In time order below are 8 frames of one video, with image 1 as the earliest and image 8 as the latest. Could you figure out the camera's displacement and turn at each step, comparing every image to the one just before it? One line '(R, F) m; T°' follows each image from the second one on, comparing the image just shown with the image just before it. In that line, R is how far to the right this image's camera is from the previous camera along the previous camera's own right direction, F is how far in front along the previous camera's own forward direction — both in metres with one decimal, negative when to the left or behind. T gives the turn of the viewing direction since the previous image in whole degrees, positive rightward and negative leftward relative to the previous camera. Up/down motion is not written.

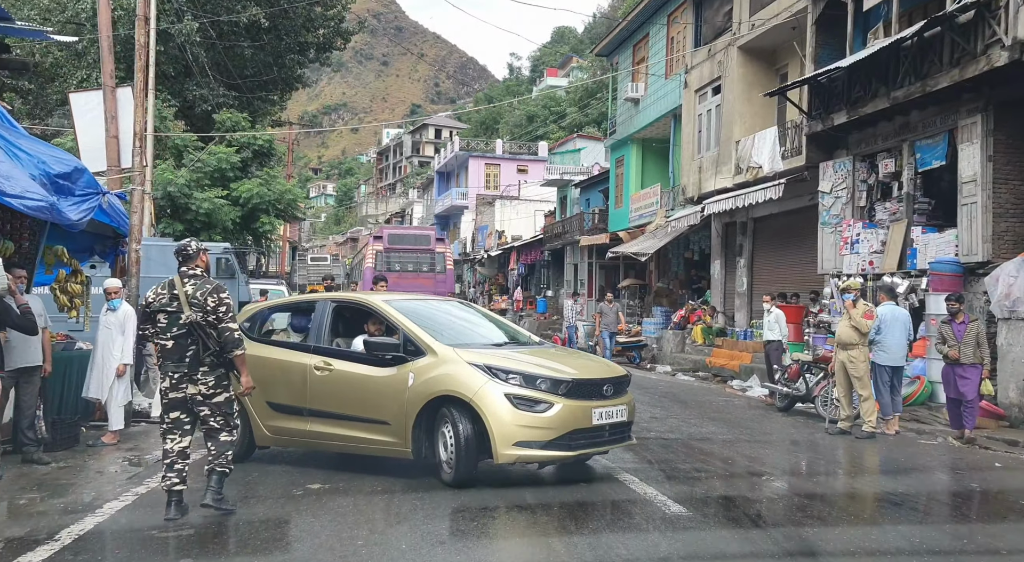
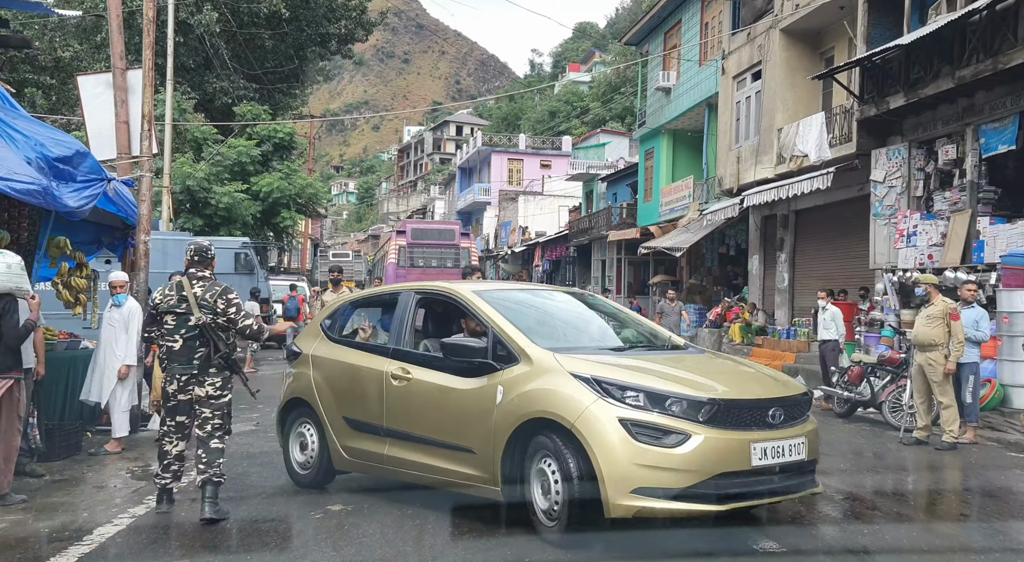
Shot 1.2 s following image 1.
(-0.2, +0.8) m; -1°
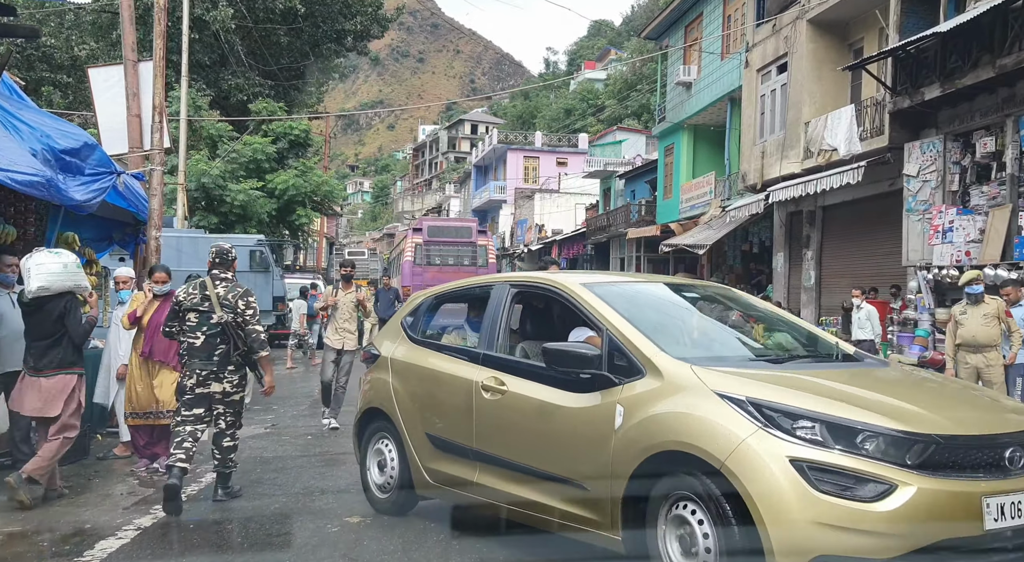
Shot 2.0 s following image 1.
(-0.1, +0.4) m; -1°
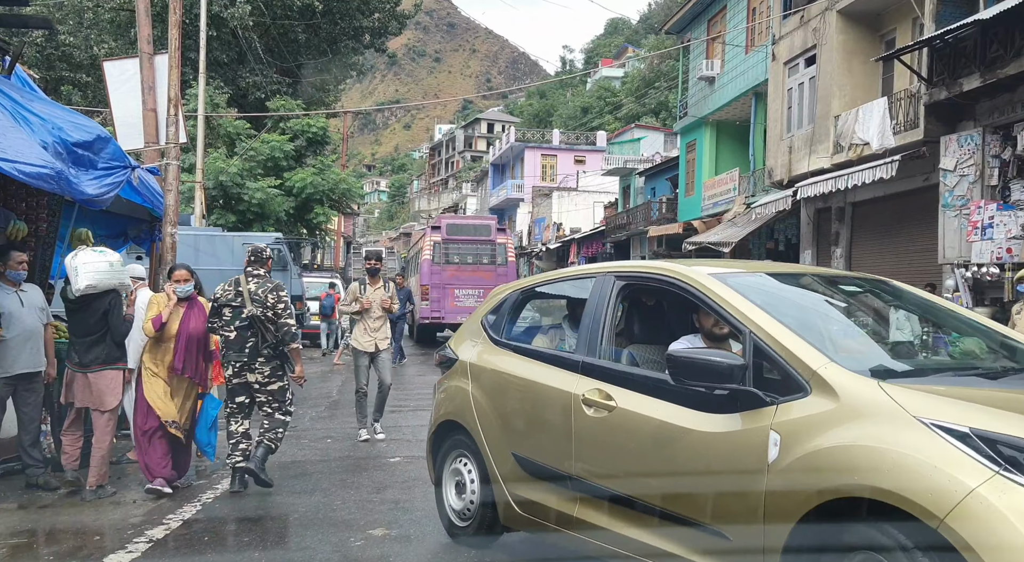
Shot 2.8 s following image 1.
(-0.1, +0.3) m; -1°
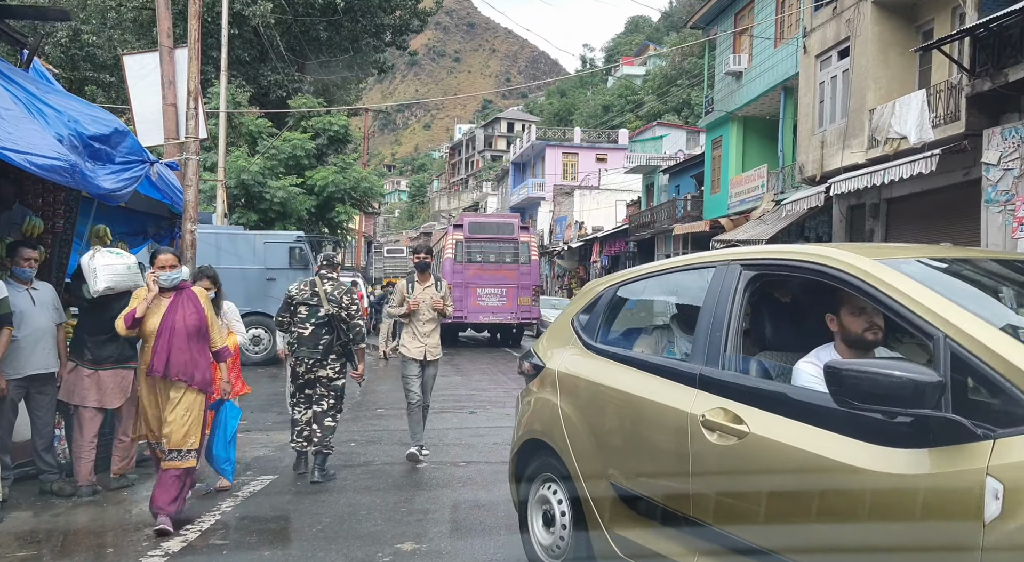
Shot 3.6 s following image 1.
(-0.1, +0.3) m; -1°
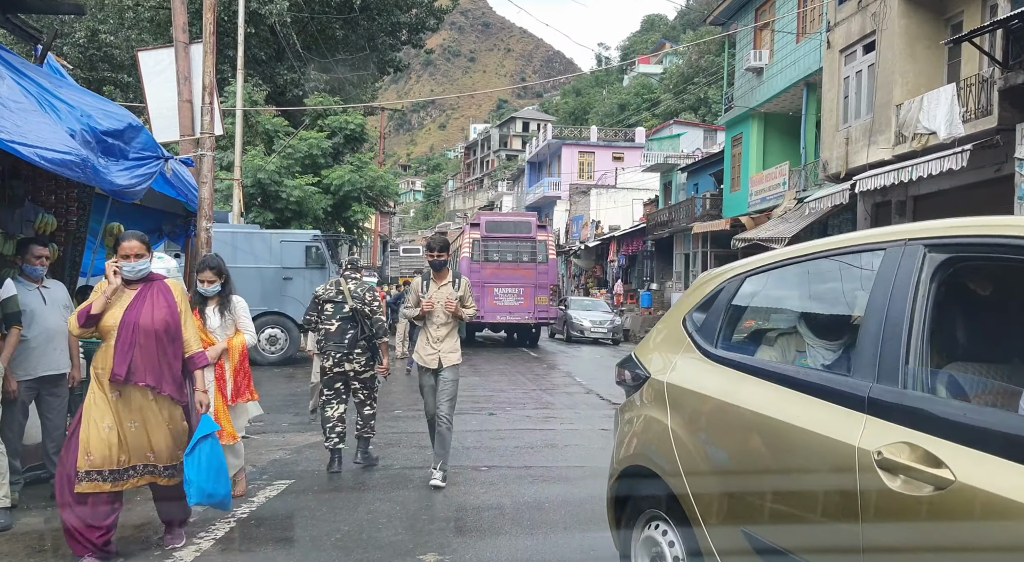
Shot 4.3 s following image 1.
(-0.1, +0.2) m; -1°
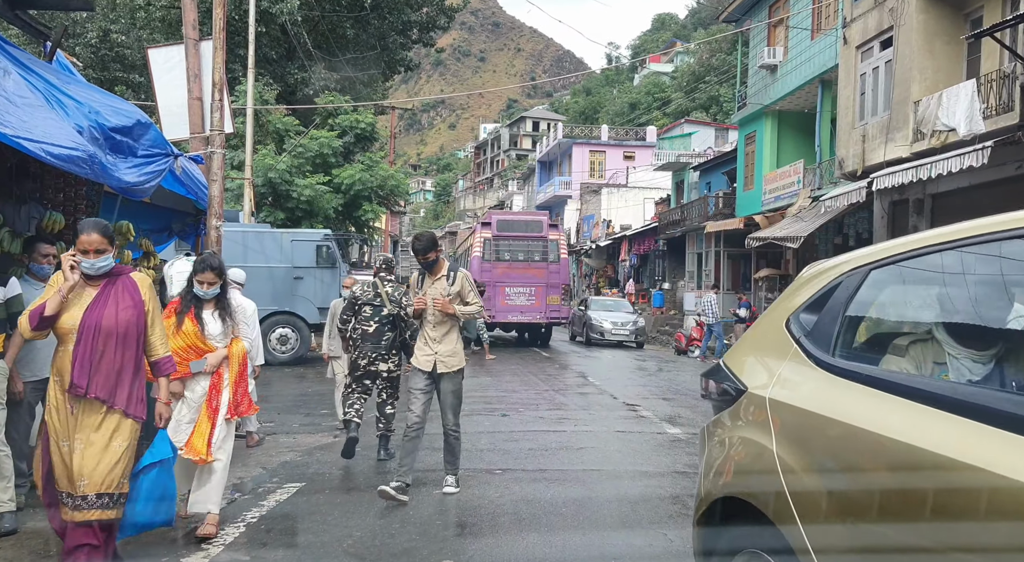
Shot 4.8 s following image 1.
(0.0, +0.1) m; -1°
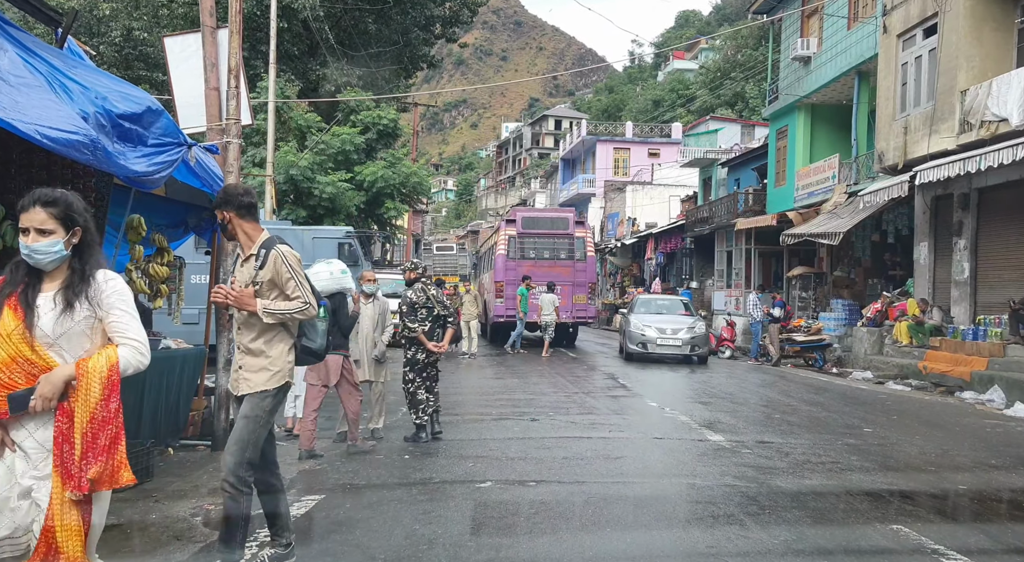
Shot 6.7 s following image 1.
(-0.1, +0.5) m; -1°
